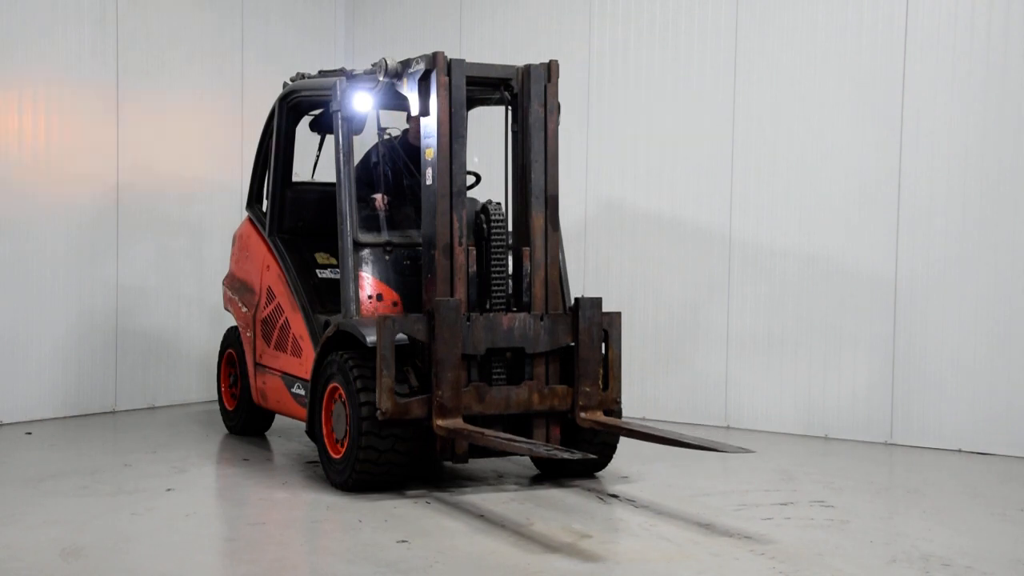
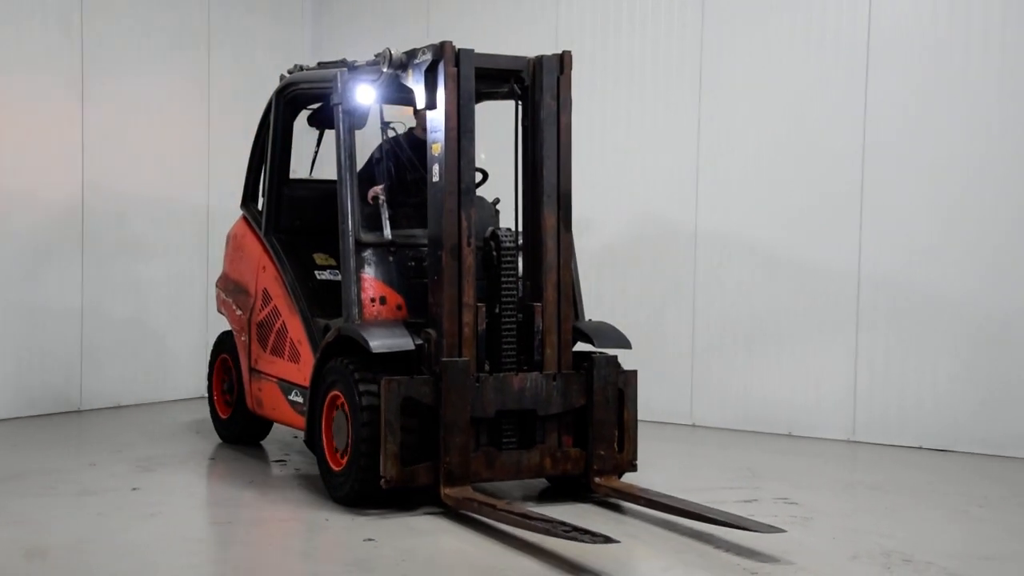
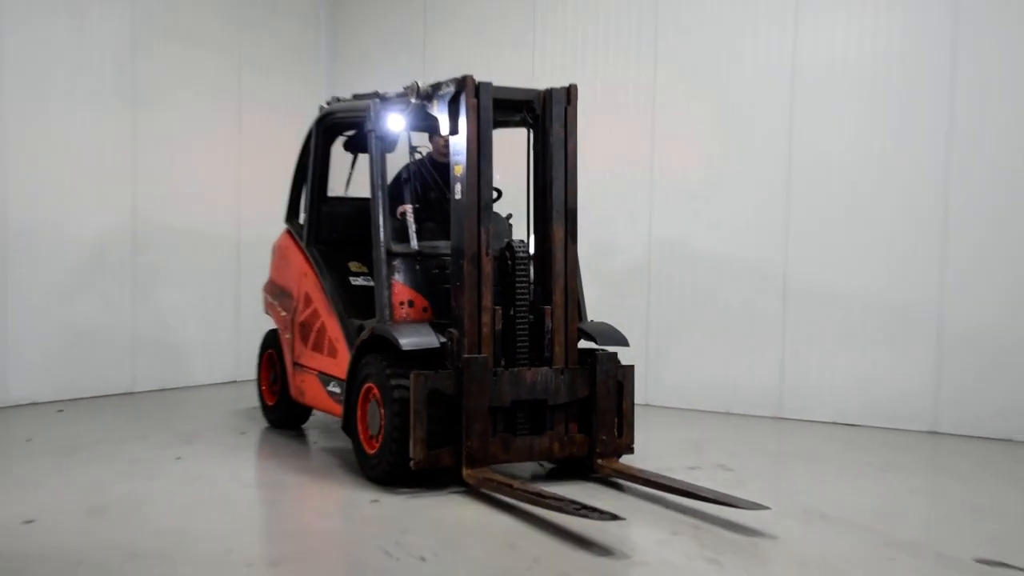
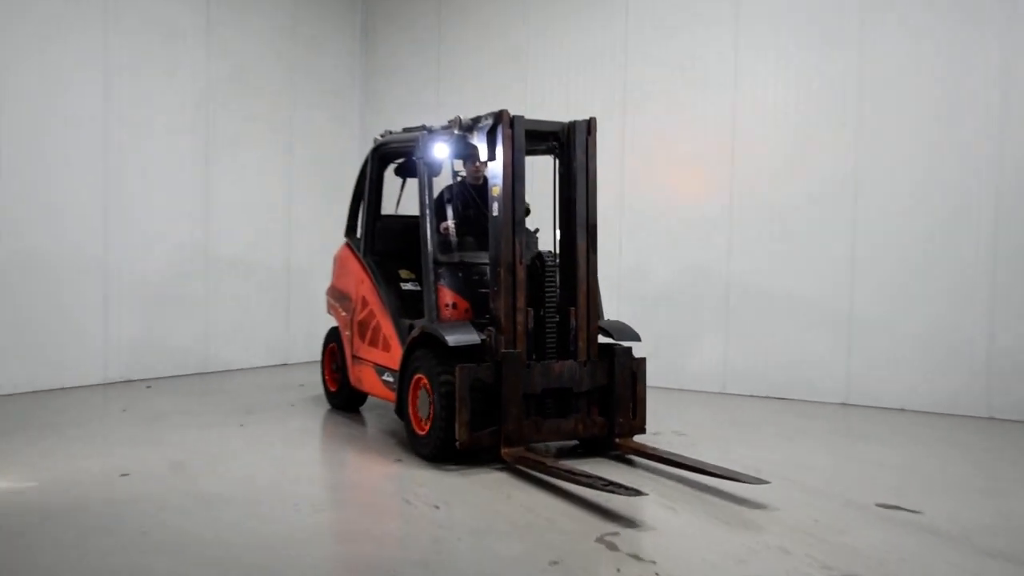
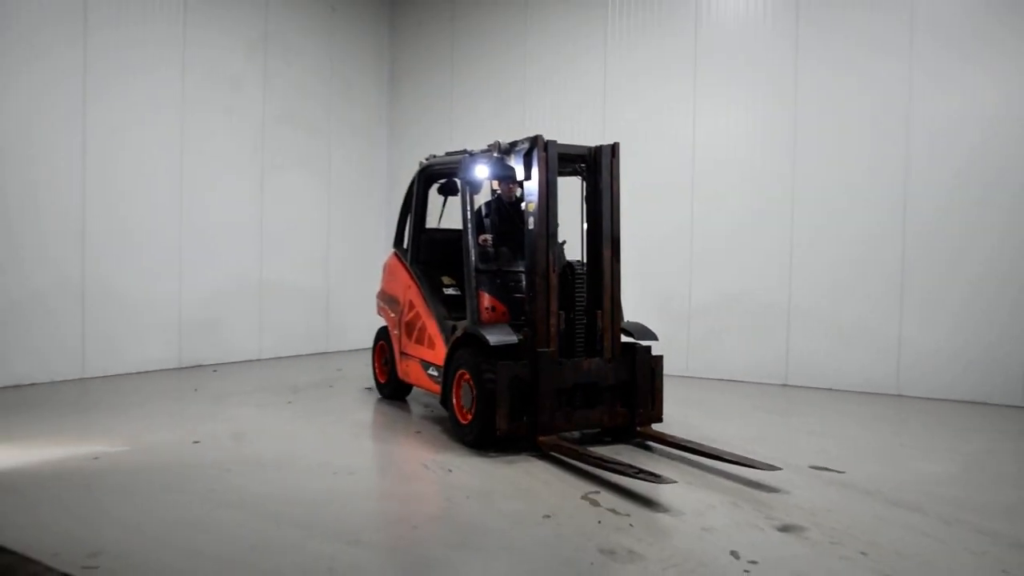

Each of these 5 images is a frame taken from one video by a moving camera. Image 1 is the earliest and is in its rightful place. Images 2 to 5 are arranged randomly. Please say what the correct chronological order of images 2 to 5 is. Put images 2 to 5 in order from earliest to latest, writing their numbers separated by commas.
2, 3, 4, 5
